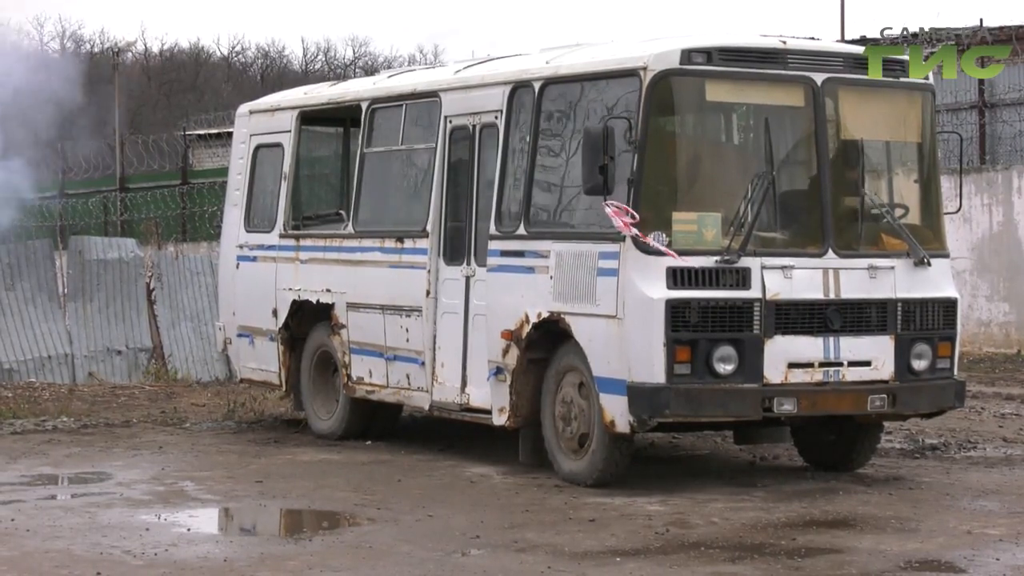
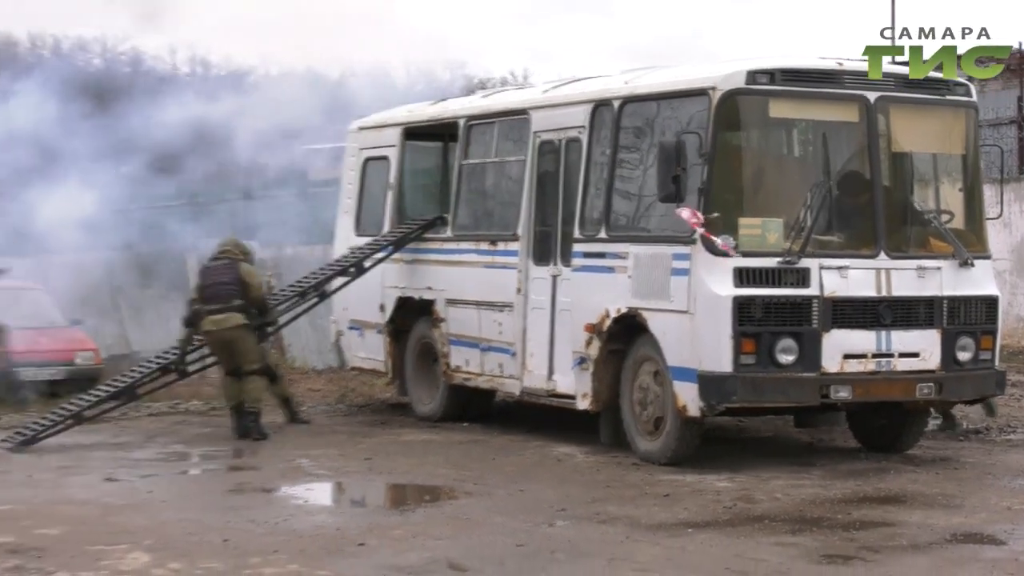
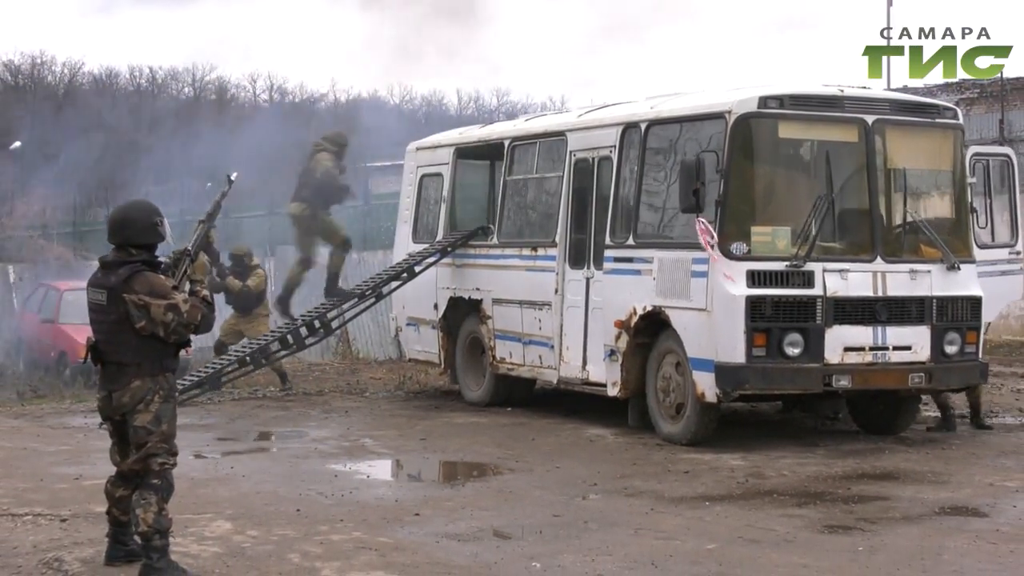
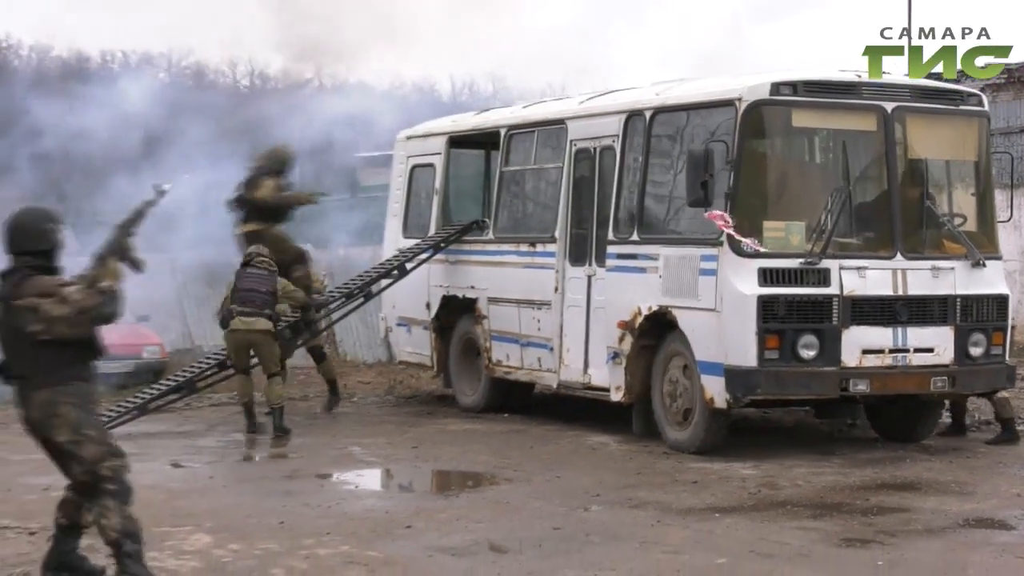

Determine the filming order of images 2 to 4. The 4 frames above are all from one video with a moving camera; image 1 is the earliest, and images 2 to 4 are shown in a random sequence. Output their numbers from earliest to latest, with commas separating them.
2, 4, 3
